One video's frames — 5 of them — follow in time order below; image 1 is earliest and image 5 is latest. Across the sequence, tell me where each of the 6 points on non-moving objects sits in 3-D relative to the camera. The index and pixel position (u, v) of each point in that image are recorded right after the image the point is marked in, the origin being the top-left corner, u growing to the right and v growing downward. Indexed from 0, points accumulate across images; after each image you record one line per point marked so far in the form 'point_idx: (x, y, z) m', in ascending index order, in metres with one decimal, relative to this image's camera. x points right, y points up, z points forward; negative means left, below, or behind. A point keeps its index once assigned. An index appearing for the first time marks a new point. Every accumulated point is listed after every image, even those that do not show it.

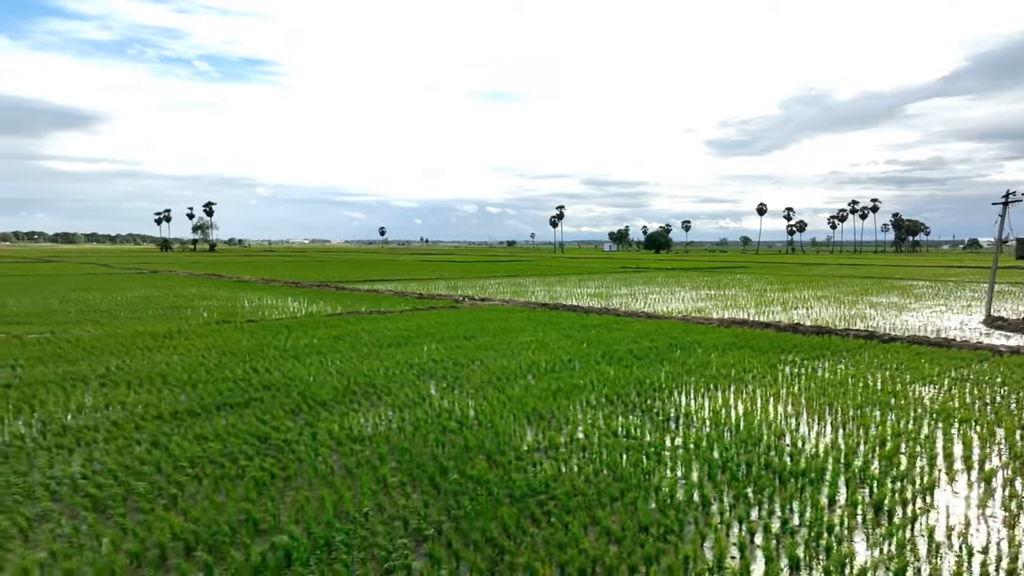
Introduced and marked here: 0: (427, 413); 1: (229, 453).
0: (-1.0, -1.4, +8.0) m
1: (-2.6, -1.5, +6.5) m
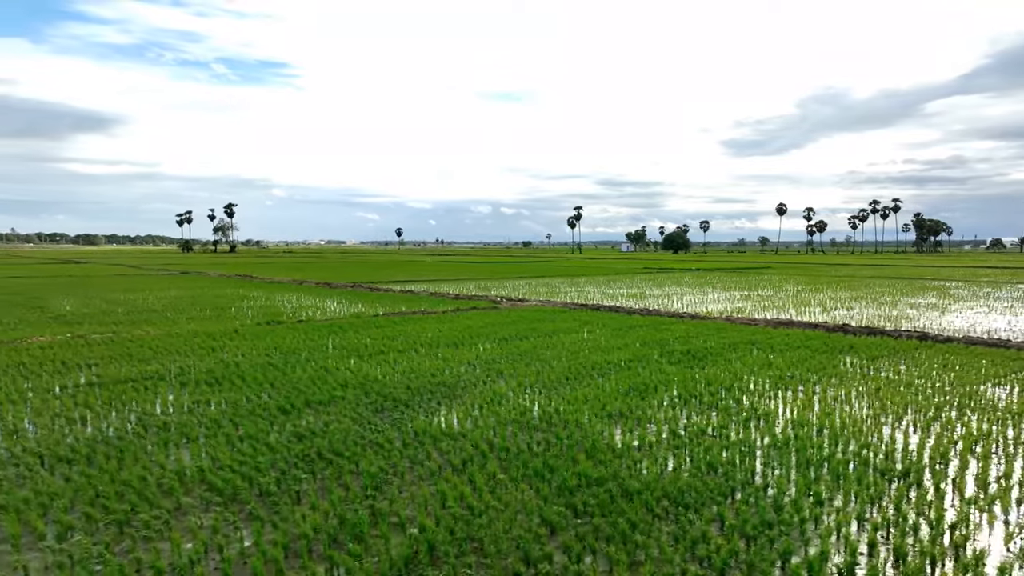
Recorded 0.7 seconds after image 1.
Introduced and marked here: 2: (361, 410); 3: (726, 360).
0: (0.0, -1.4, +8.2) m
1: (-1.7, -1.5, +6.6) m
2: (-1.7, -1.4, +8.2) m
3: (+3.7, -1.2, +12.2) m
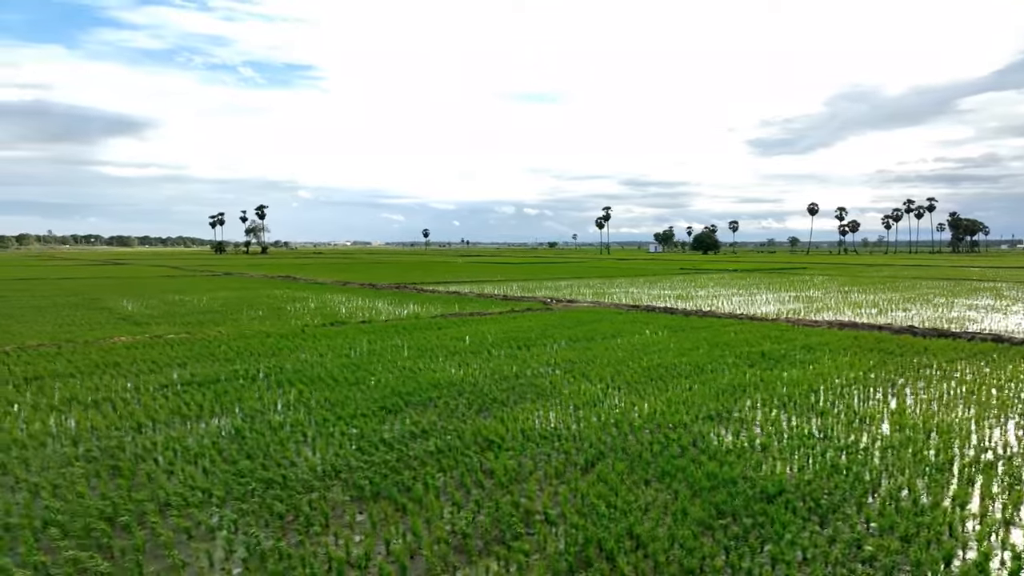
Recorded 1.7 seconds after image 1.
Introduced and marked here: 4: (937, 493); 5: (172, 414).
0: (+1.1, -1.4, +8.2) m
1: (-0.6, -1.5, +6.8) m
2: (-0.6, -1.5, +8.3) m
3: (+5.0, -1.3, +12.1) m
4: (+3.3, -1.6, +5.5) m
5: (-3.9, -1.4, +8.1) m
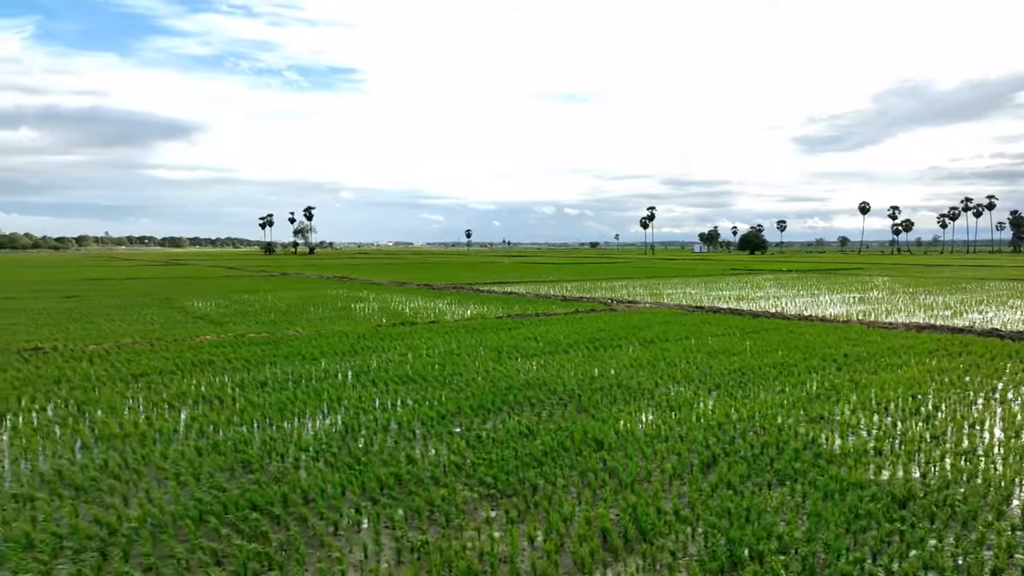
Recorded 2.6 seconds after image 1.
0: (+2.3, -1.5, +8.2) m
1: (+0.5, -1.5, +6.8) m
2: (+0.6, -1.5, +8.4) m
3: (+6.3, -1.3, +11.9) m
4: (+4.3, -1.6, +5.4) m
5: (-2.7, -1.5, +8.4) m
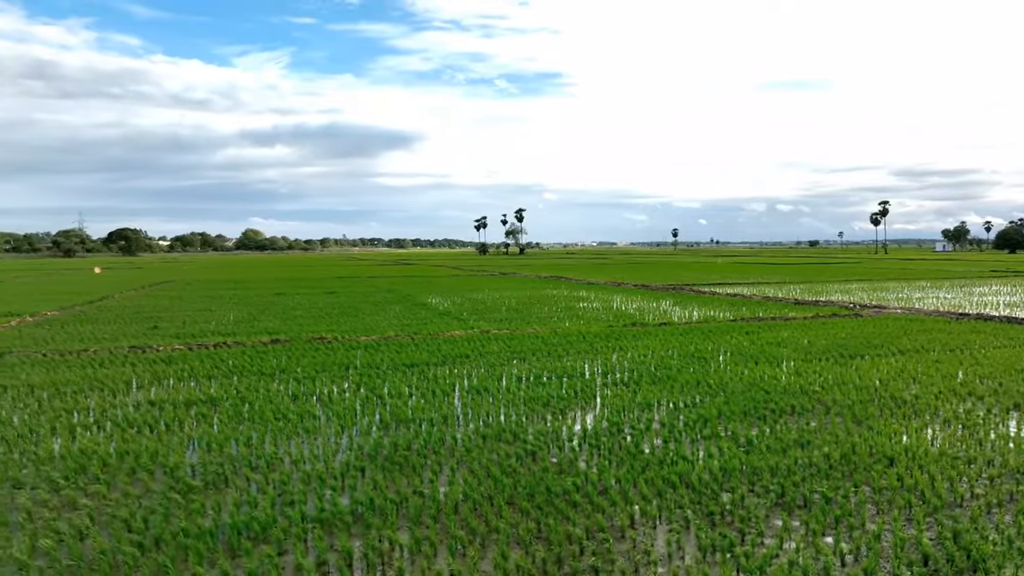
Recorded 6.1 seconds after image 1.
0: (+5.1, -1.5, +7.3) m
1: (+3.1, -1.6, +6.5) m
2: (+3.6, -1.5, +8.0) m
3: (+10.1, -1.4, +9.7) m
4: (+6.3, -1.7, +4.0) m
5: (+0.4, -1.5, +8.9) m
